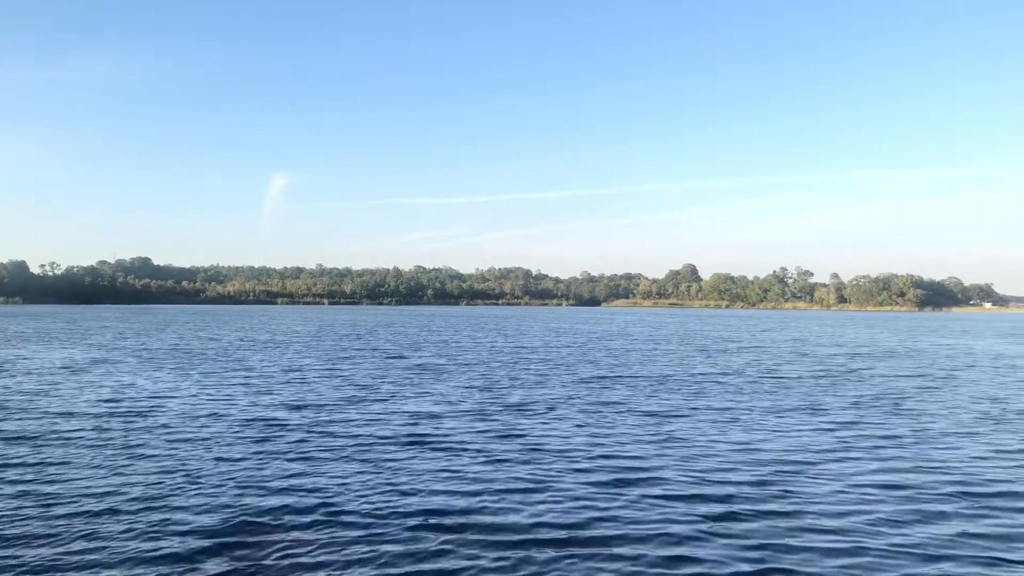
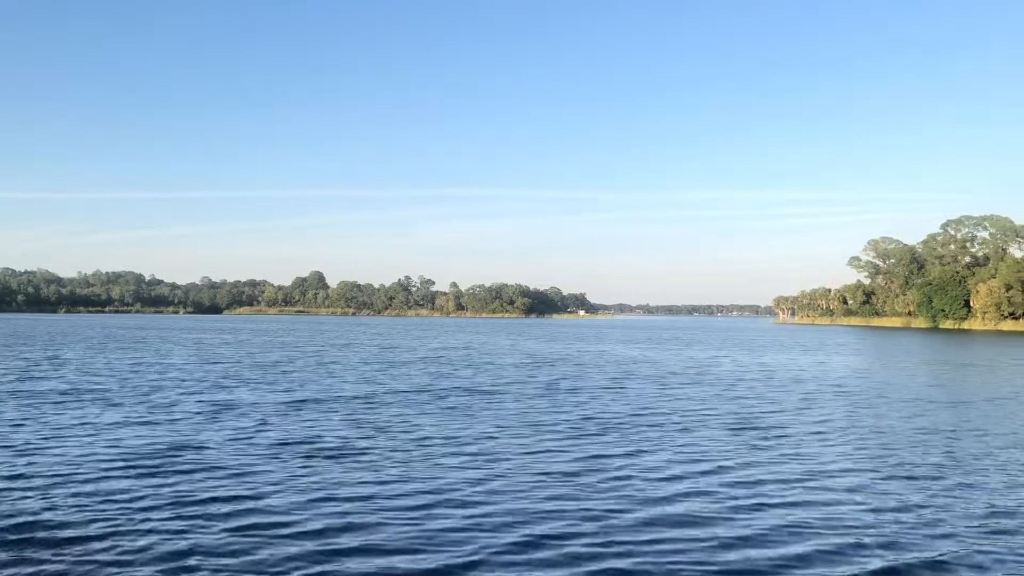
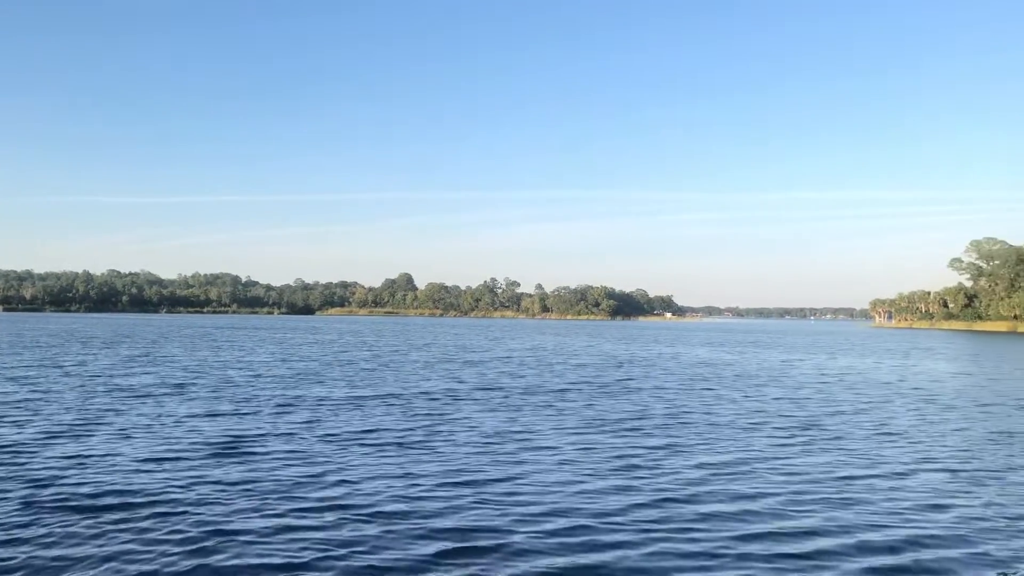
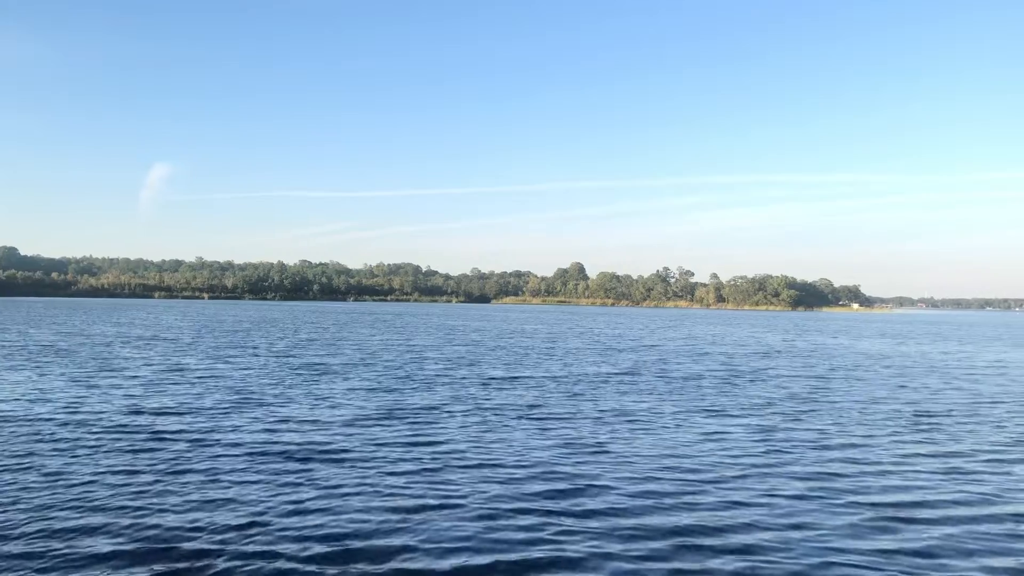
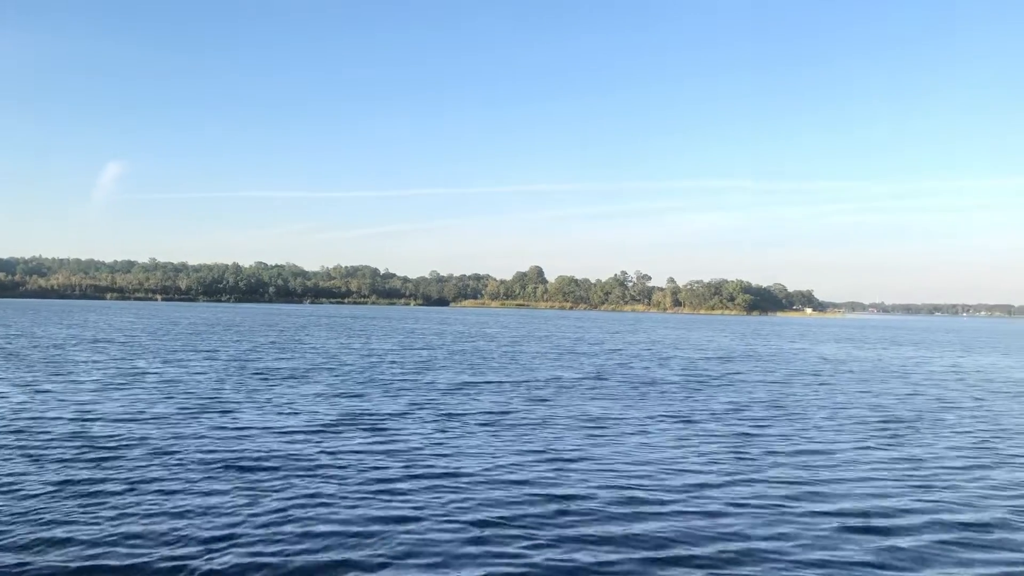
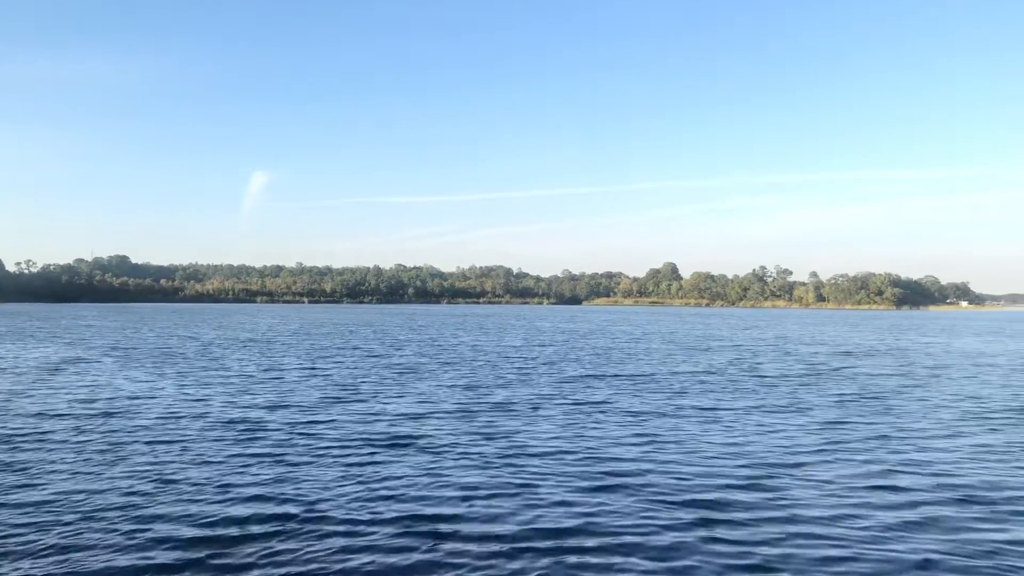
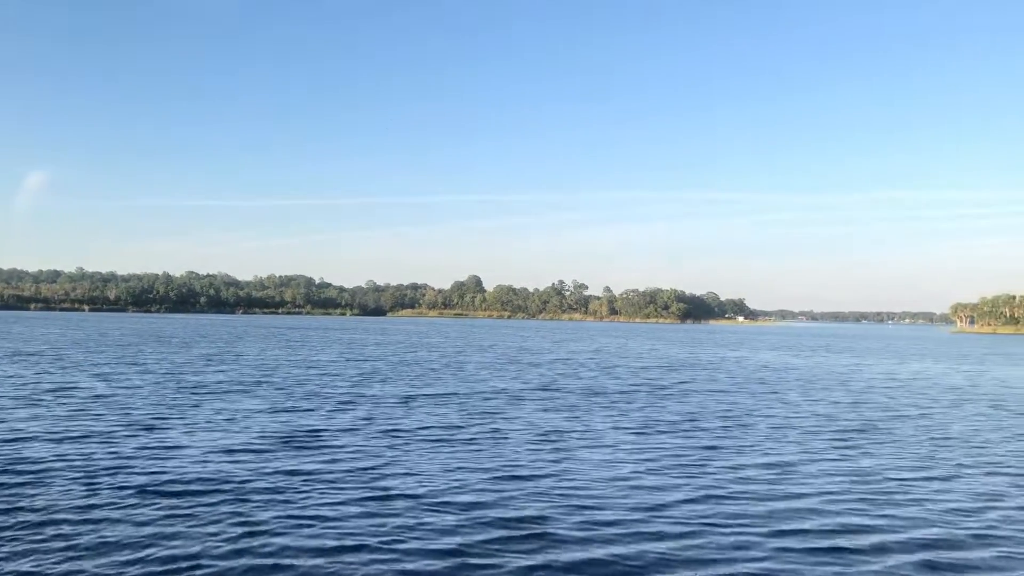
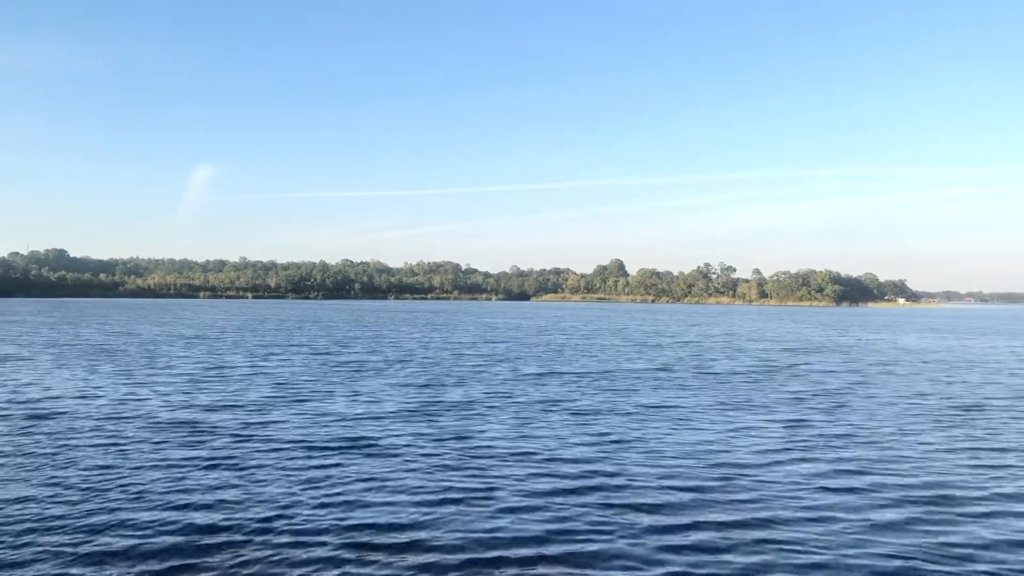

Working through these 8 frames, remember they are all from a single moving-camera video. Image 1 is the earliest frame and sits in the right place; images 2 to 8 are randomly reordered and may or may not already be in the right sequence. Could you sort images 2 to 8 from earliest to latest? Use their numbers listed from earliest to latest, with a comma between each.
6, 8, 4, 5, 7, 3, 2
